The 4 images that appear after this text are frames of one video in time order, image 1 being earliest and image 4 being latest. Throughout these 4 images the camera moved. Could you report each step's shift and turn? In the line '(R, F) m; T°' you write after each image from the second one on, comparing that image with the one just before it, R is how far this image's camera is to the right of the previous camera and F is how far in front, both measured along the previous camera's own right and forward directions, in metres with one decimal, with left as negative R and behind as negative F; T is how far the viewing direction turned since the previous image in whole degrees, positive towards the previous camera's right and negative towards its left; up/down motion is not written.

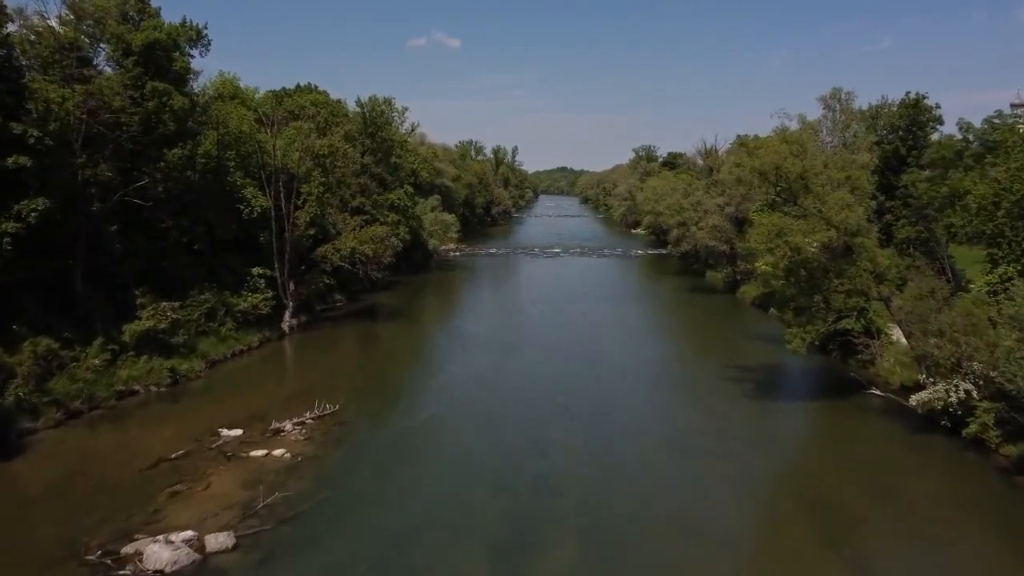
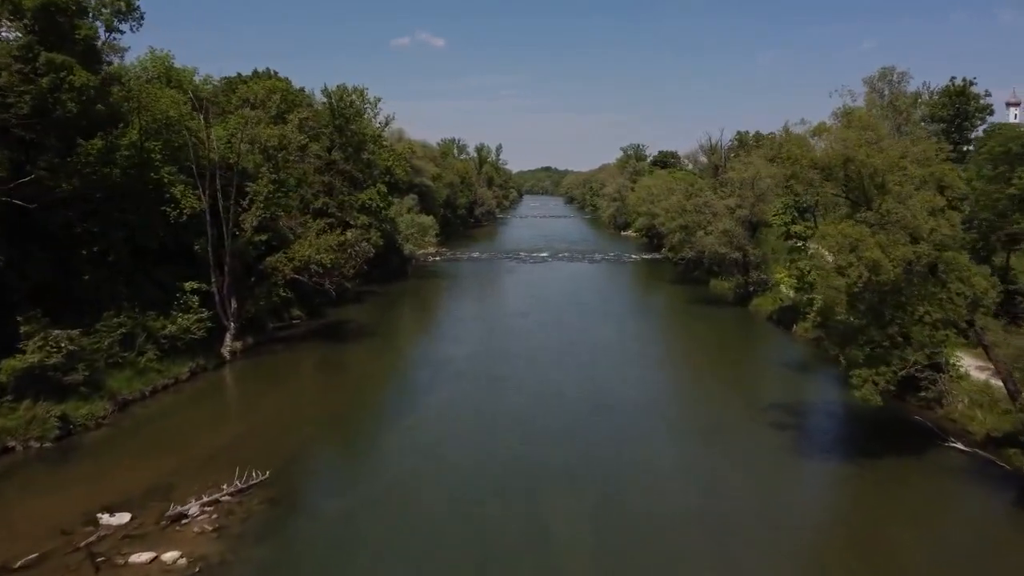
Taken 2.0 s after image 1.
(-0.1, +5.4) m; +1°
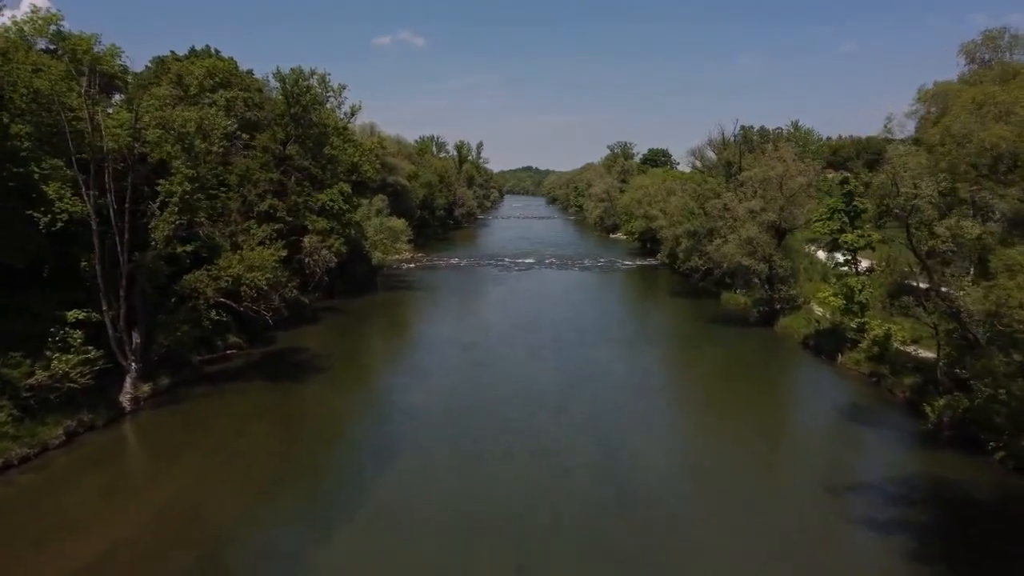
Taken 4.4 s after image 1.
(-0.2, +6.5) m; +2°
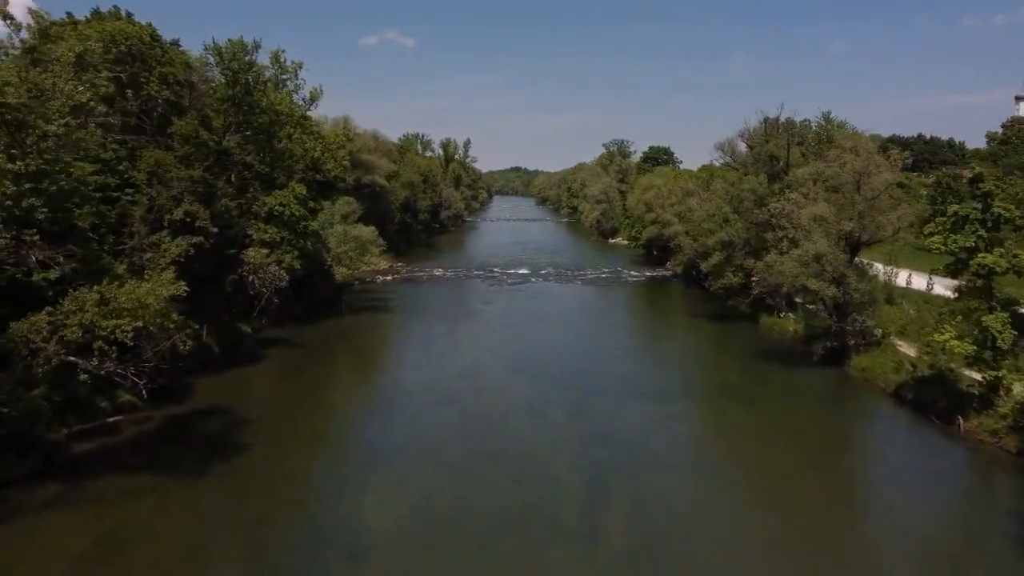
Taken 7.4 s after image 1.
(-0.3, +8.1) m; +1°
